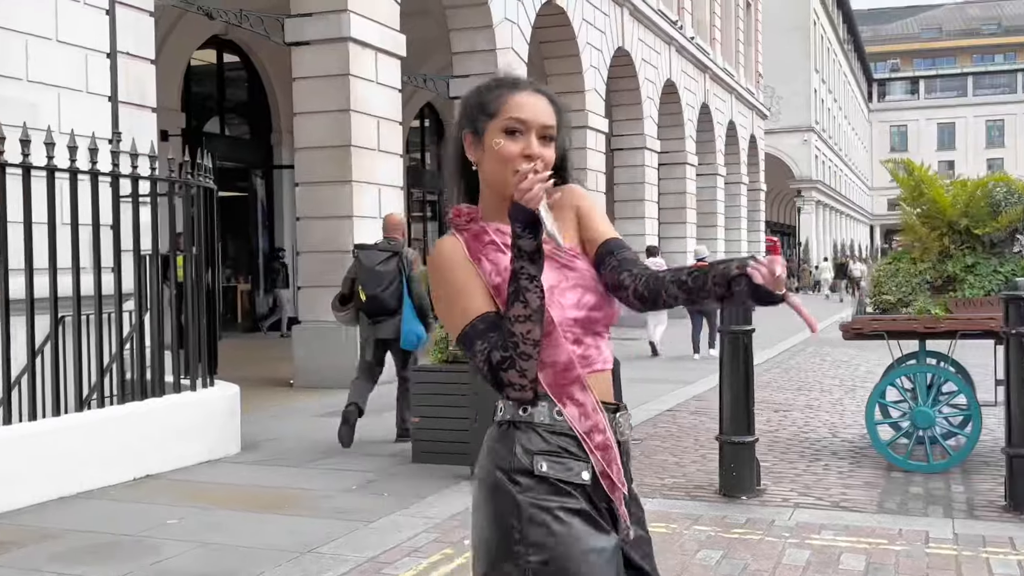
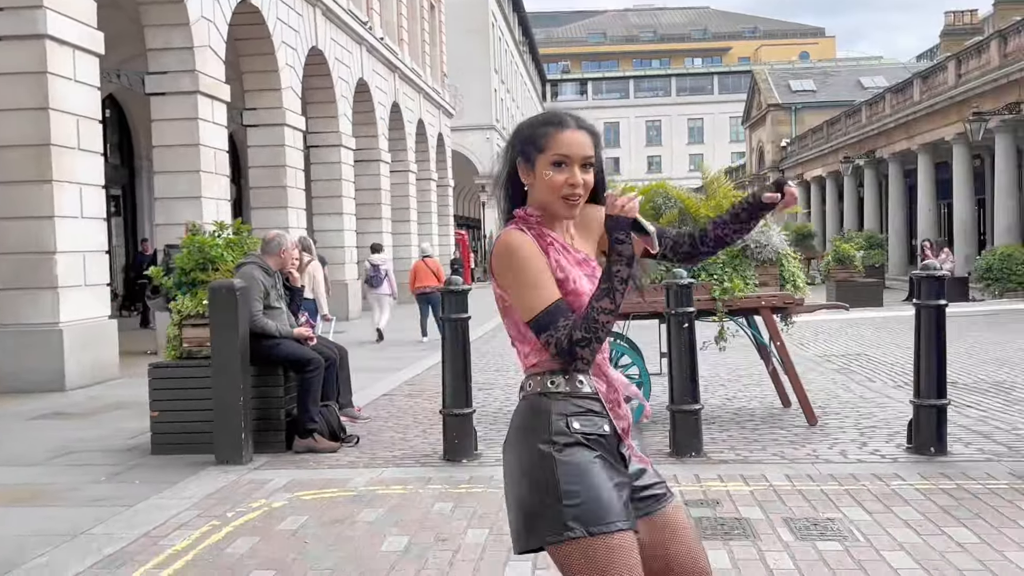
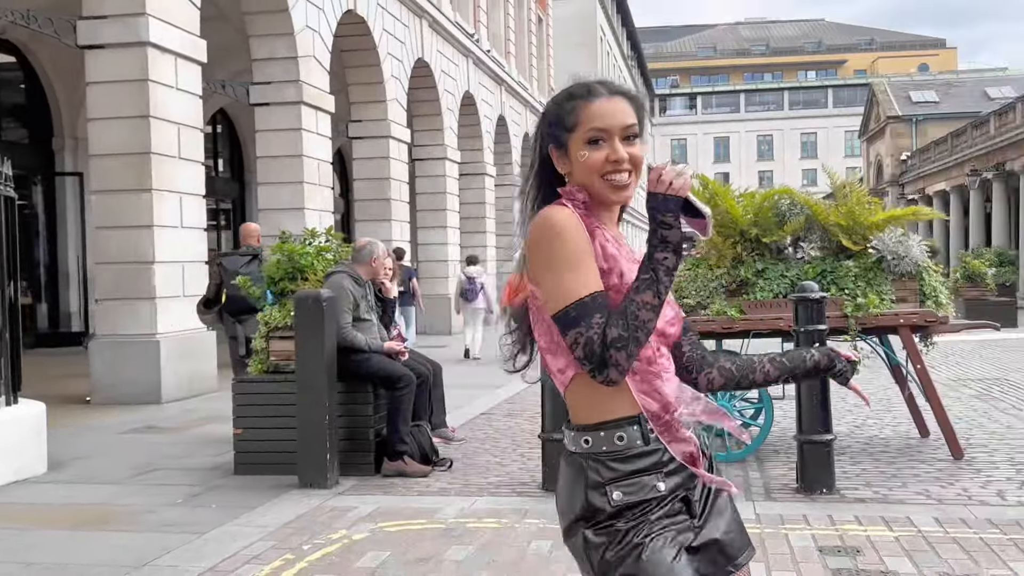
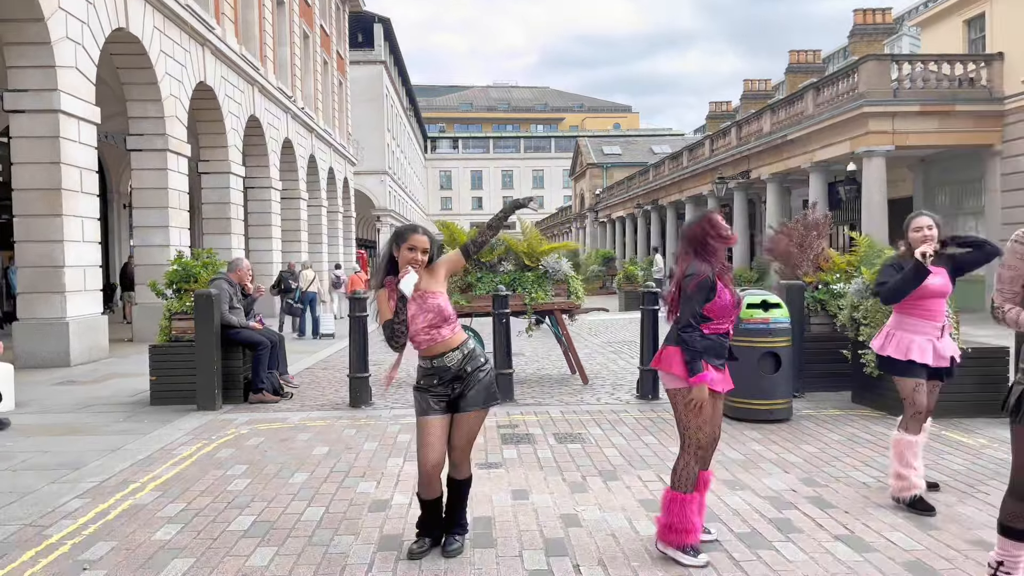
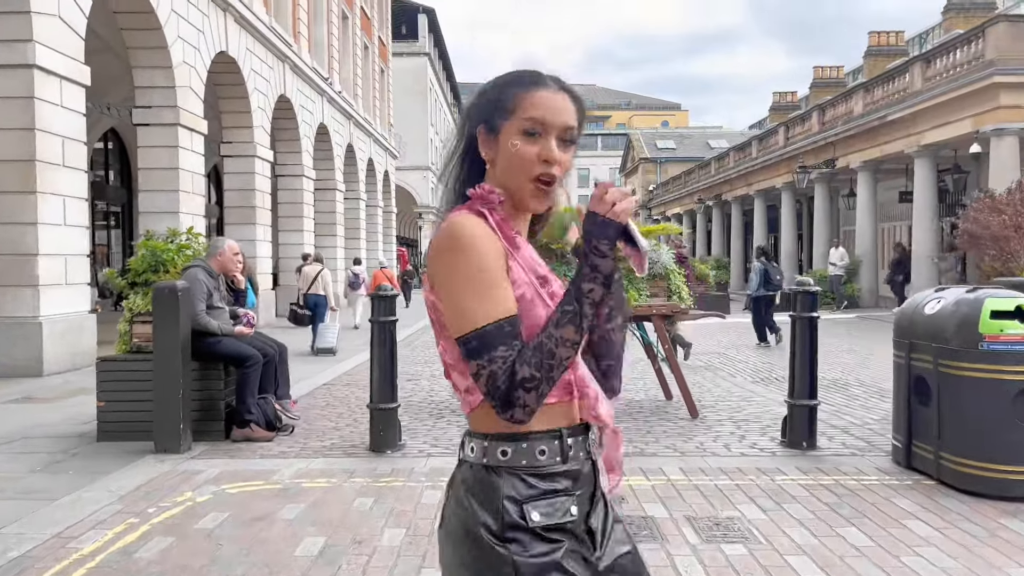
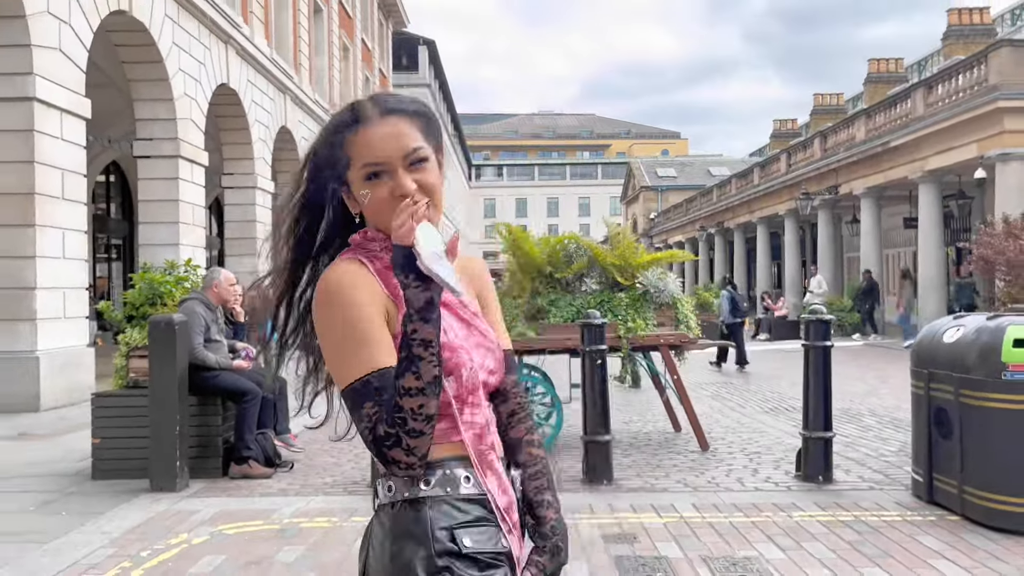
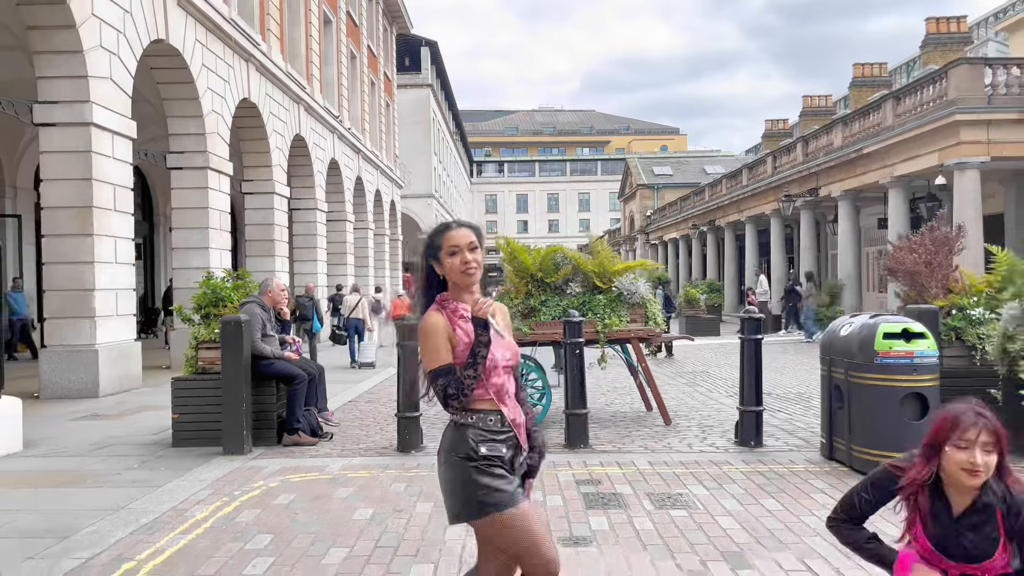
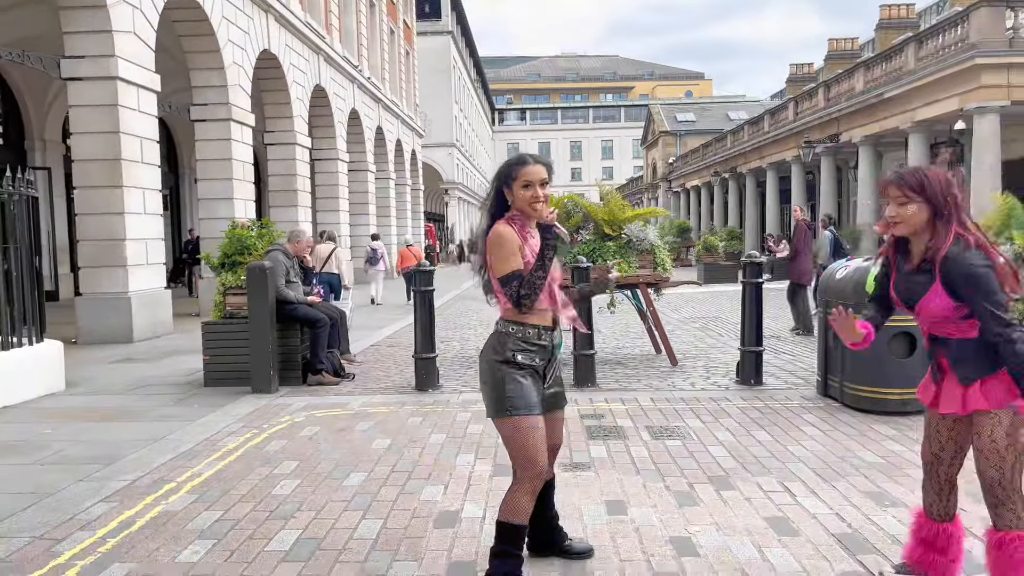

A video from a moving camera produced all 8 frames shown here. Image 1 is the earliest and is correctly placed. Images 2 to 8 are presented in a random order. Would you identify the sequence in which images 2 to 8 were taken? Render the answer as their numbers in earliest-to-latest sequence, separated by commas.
3, 2, 8, 5, 6, 7, 4
